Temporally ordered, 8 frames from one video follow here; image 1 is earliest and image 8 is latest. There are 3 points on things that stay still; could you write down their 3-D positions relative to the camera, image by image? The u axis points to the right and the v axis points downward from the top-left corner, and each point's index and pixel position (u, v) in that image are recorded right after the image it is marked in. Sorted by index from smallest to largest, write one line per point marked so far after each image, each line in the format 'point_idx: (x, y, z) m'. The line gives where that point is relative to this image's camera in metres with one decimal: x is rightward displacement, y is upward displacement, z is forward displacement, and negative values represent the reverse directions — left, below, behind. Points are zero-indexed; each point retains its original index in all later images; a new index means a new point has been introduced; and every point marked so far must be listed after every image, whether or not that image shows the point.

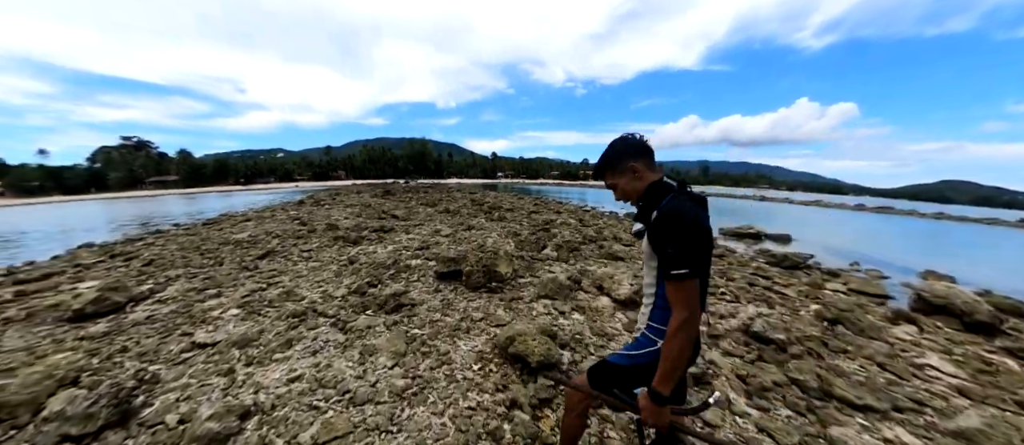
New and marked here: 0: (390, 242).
0: (-4.6, -0.8, +11.5) m
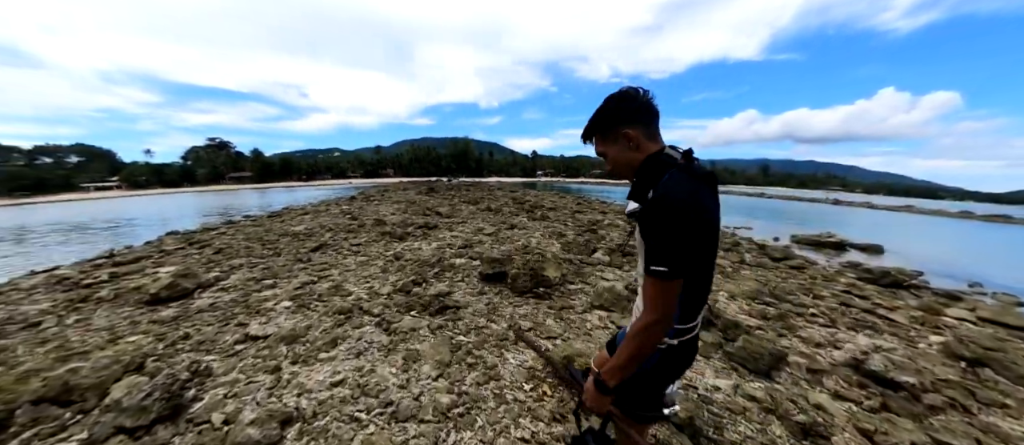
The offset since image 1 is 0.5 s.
0: (-2.9, -0.6, +11.5) m
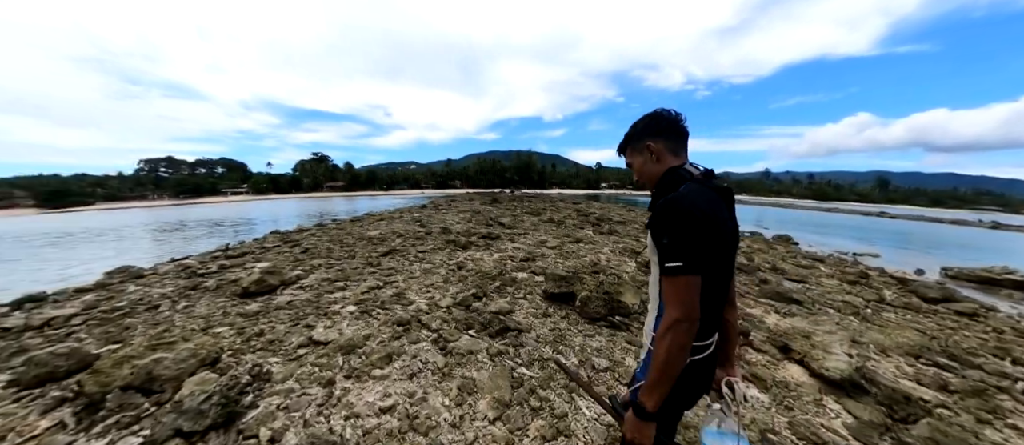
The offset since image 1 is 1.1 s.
0: (-0.6, -1.0, +11.1) m
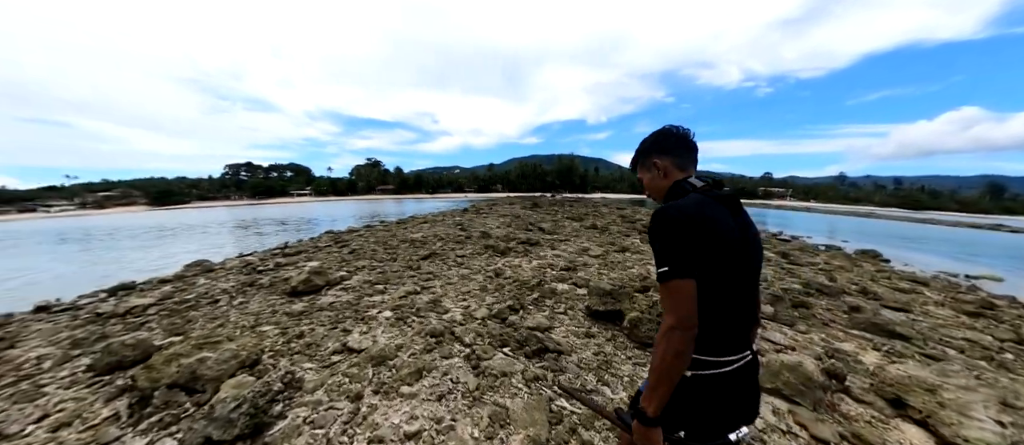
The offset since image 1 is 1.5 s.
0: (+0.8, -1.2, +10.6) m
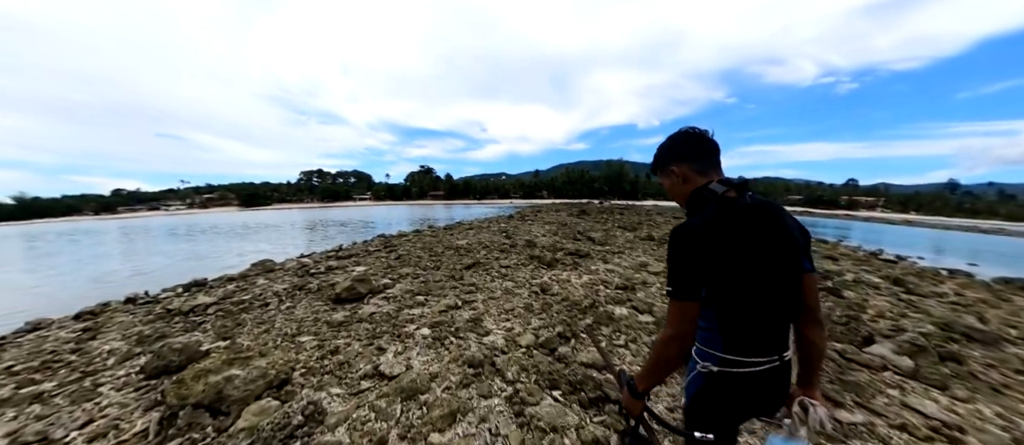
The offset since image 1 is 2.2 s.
0: (+2.3, -1.6, +9.7) m
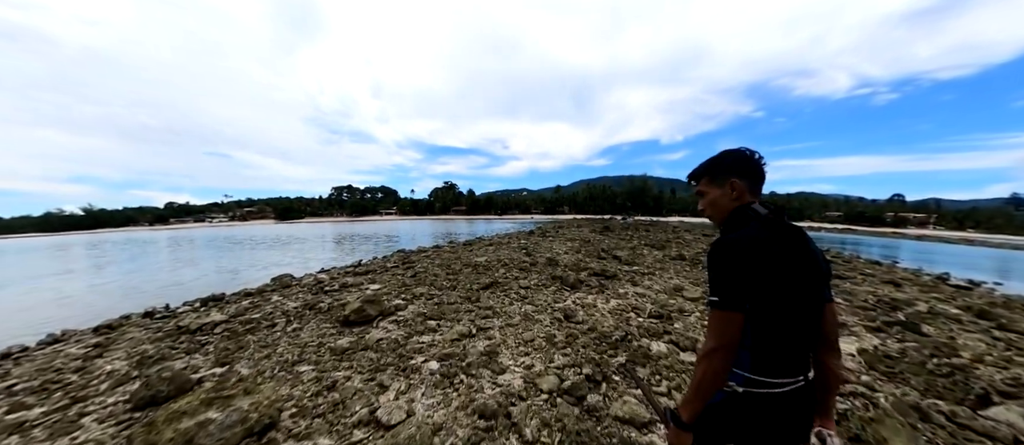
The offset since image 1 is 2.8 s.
0: (+2.9, -2.2, +8.8) m
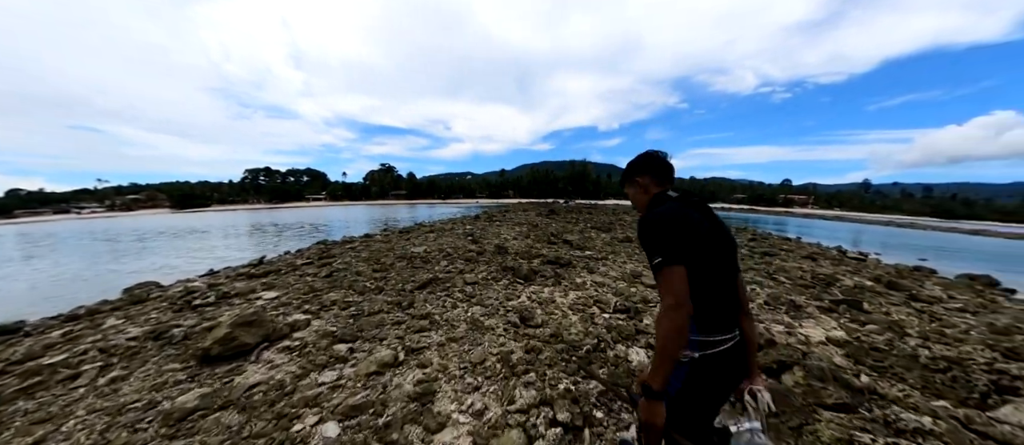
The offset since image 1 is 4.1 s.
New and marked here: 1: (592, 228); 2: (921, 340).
0: (+1.5, -1.7, +7.8) m
1: (+5.3, -0.4, +20.1) m
2: (+7.1, -2.1, +5.3) m
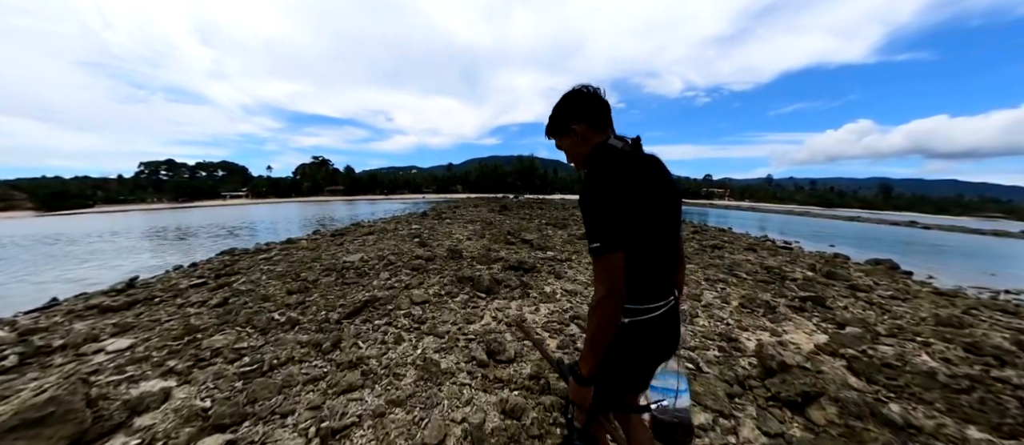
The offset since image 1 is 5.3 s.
0: (+0.7, -1.8, +6.8) m
1: (+2.3, -0.2, +19.5) m
2: (+6.6, -2.0, +5.2) m
